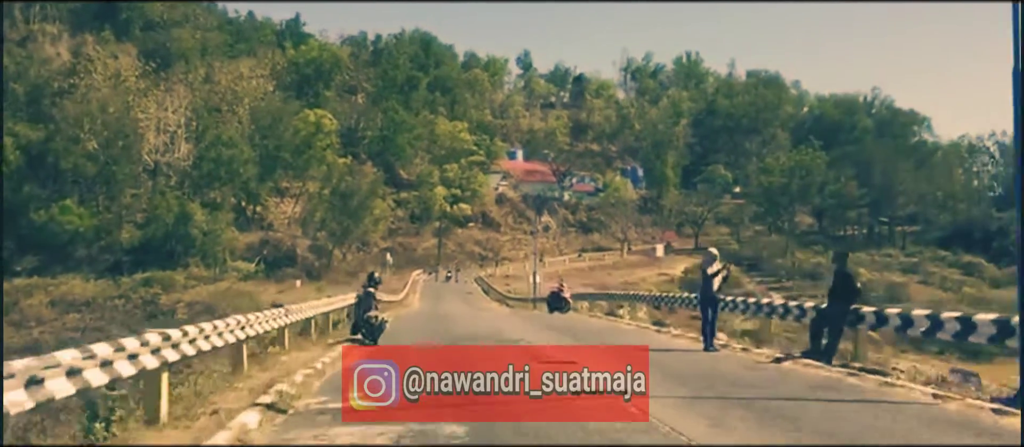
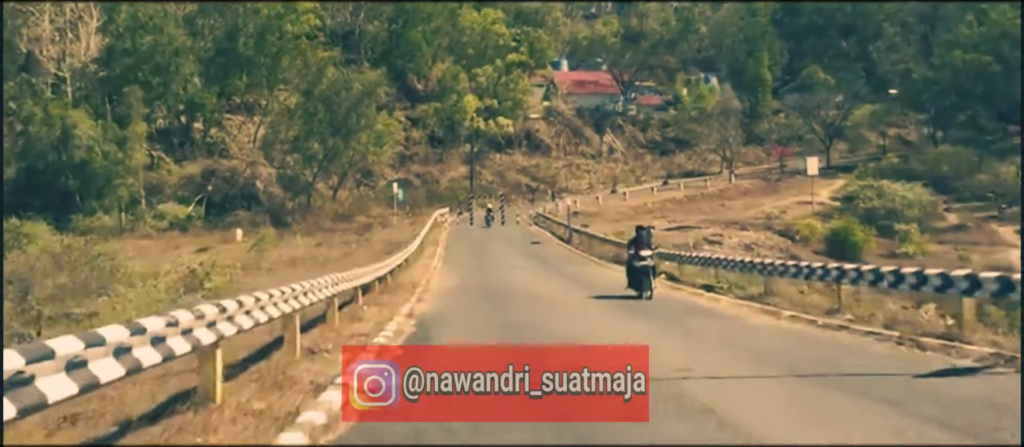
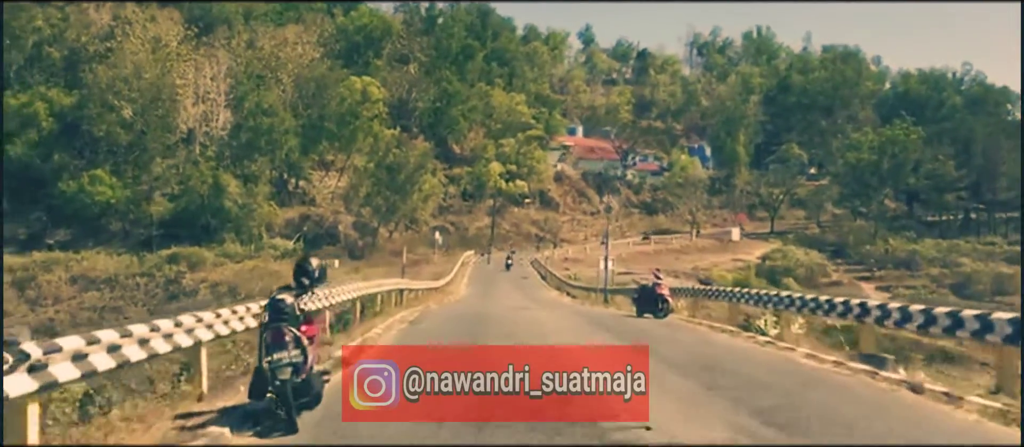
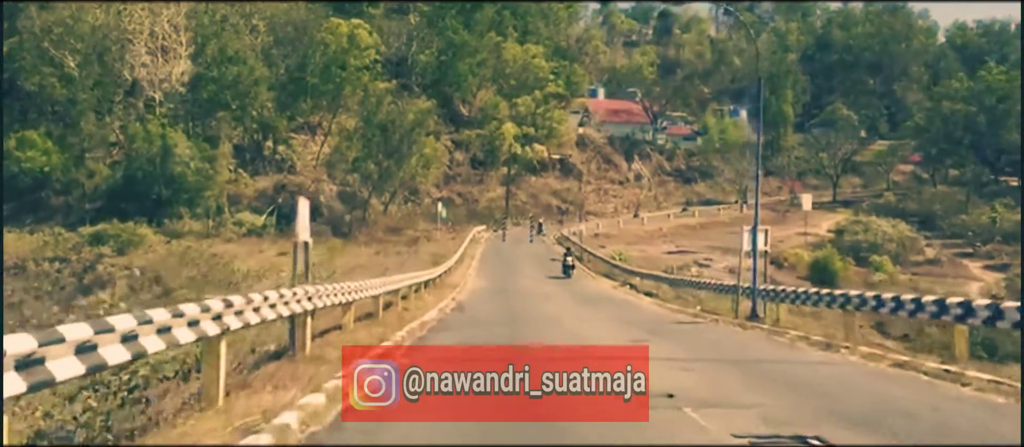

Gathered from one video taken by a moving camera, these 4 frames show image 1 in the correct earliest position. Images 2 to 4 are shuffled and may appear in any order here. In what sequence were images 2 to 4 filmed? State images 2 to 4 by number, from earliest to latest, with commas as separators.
3, 4, 2
